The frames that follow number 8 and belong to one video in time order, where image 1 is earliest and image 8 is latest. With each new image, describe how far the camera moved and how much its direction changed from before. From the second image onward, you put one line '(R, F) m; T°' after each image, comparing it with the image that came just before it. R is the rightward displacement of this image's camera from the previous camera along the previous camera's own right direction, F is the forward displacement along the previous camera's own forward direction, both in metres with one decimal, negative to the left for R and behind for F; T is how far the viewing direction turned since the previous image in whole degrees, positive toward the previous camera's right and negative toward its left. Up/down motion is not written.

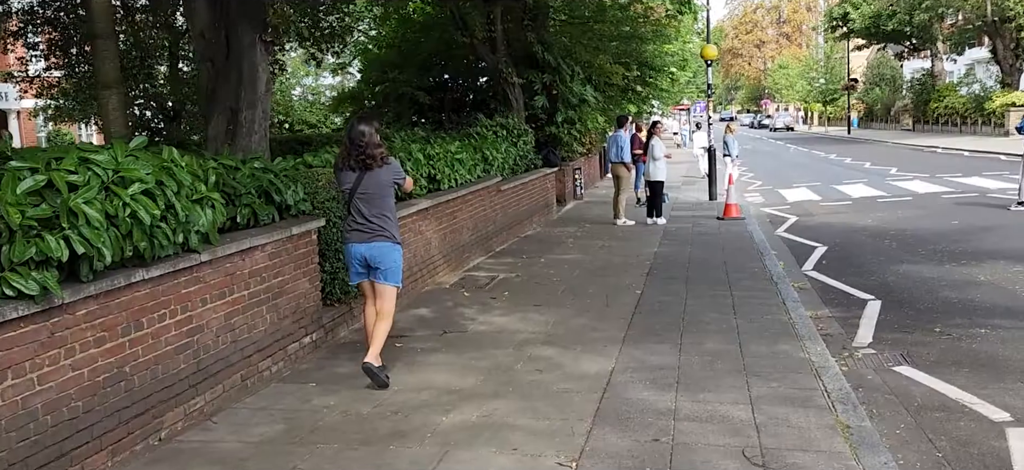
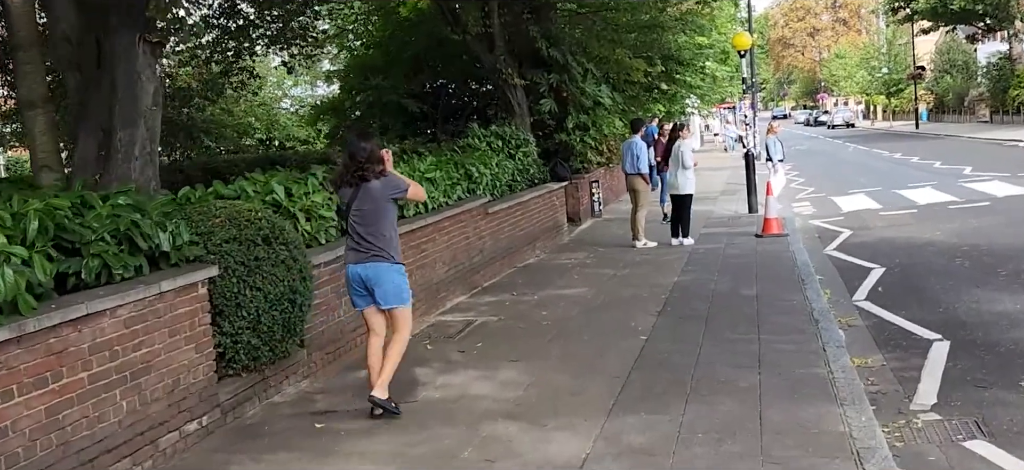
(+0.7, +2.3) m; -3°
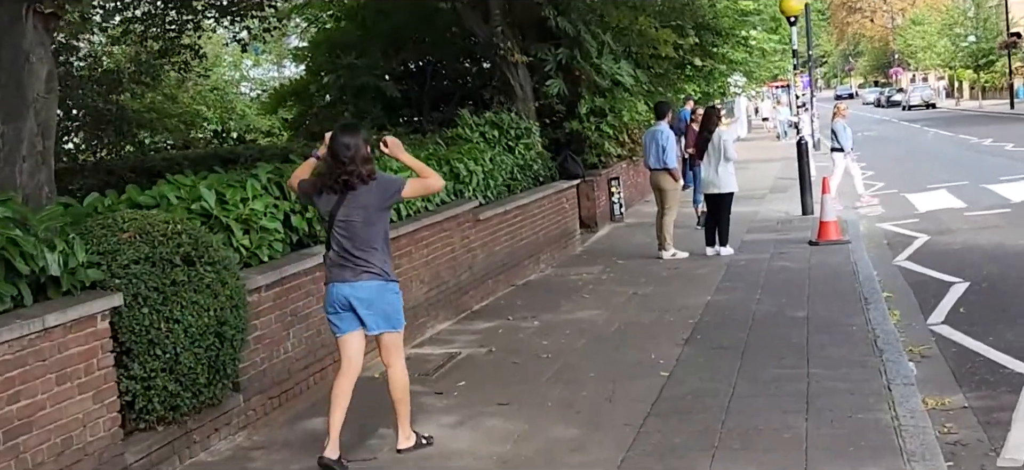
(+0.2, +1.6) m; -1°
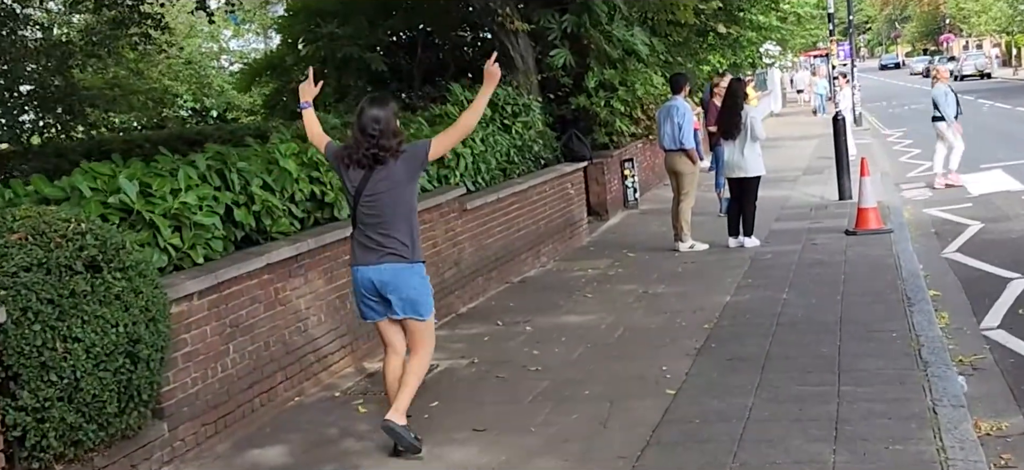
(+0.3, +1.1) m; -1°
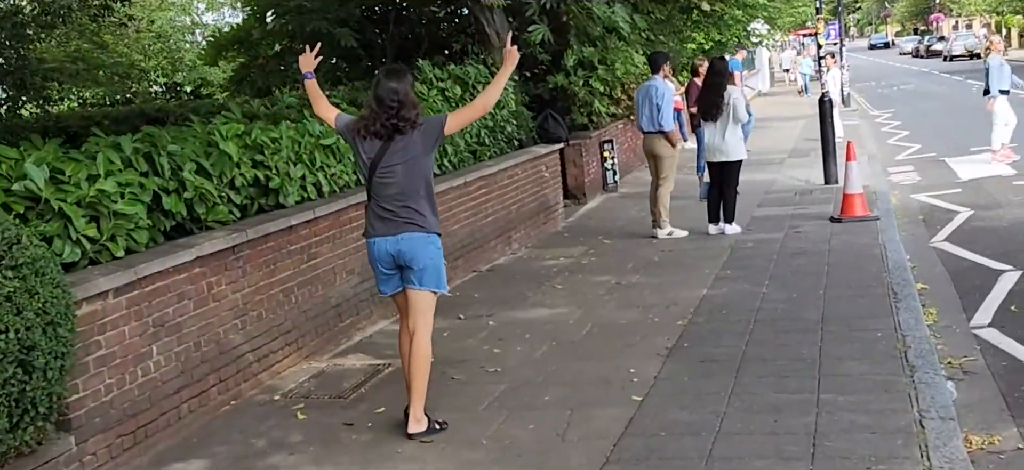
(+0.2, +0.5) m; +1°
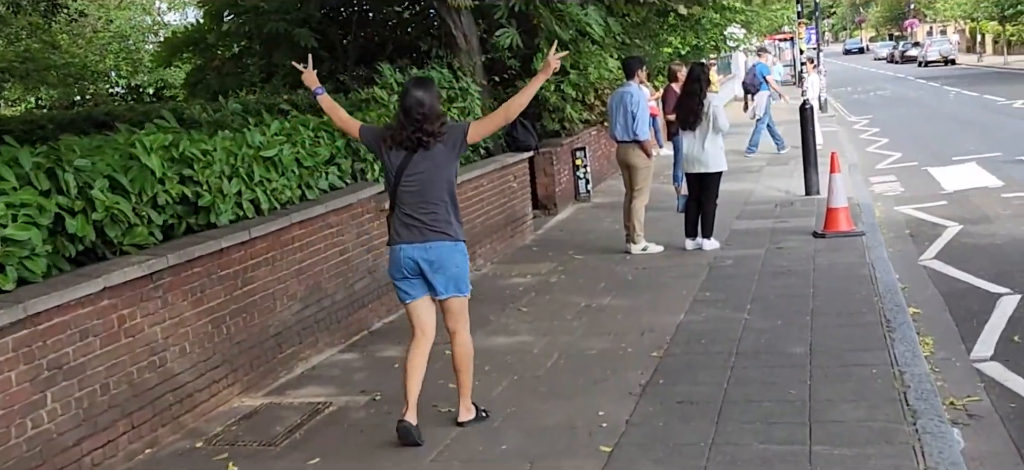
(+0.1, +0.7) m; +1°
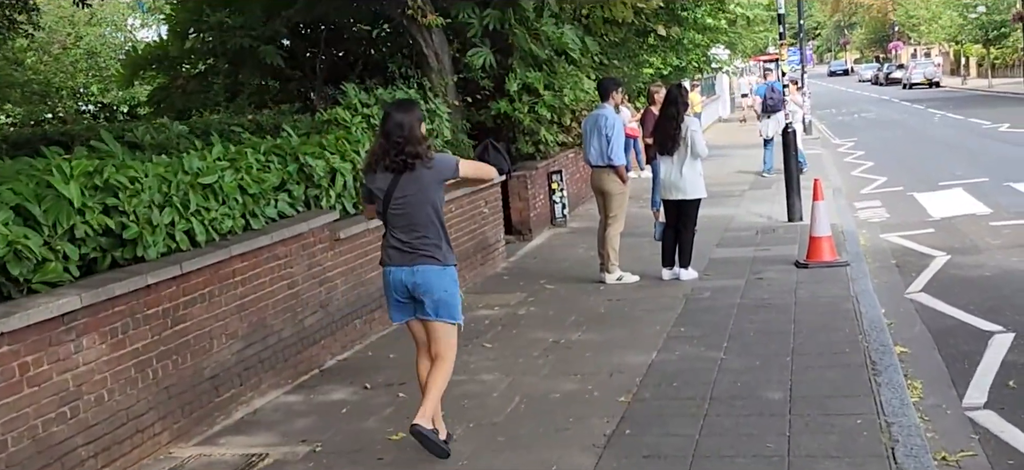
(+0.2, +0.5) m; +1°
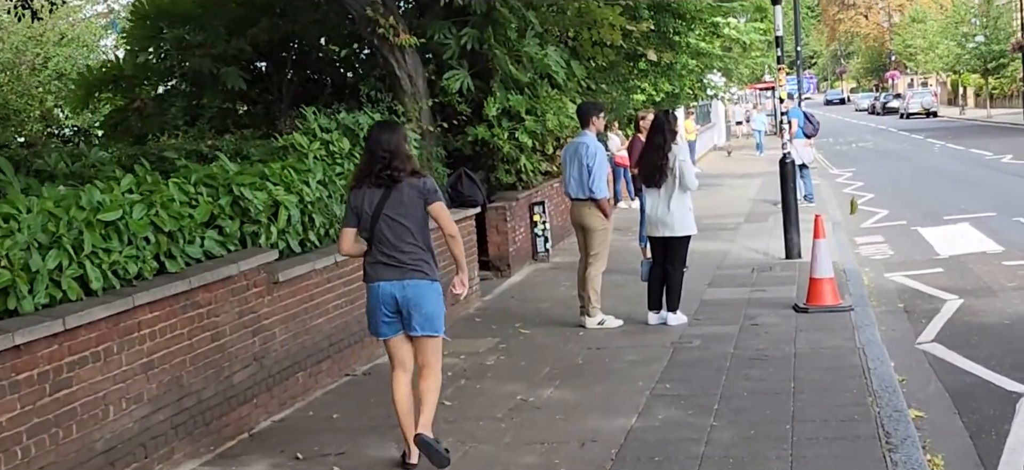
(+0.2, +0.9) m; 0°
